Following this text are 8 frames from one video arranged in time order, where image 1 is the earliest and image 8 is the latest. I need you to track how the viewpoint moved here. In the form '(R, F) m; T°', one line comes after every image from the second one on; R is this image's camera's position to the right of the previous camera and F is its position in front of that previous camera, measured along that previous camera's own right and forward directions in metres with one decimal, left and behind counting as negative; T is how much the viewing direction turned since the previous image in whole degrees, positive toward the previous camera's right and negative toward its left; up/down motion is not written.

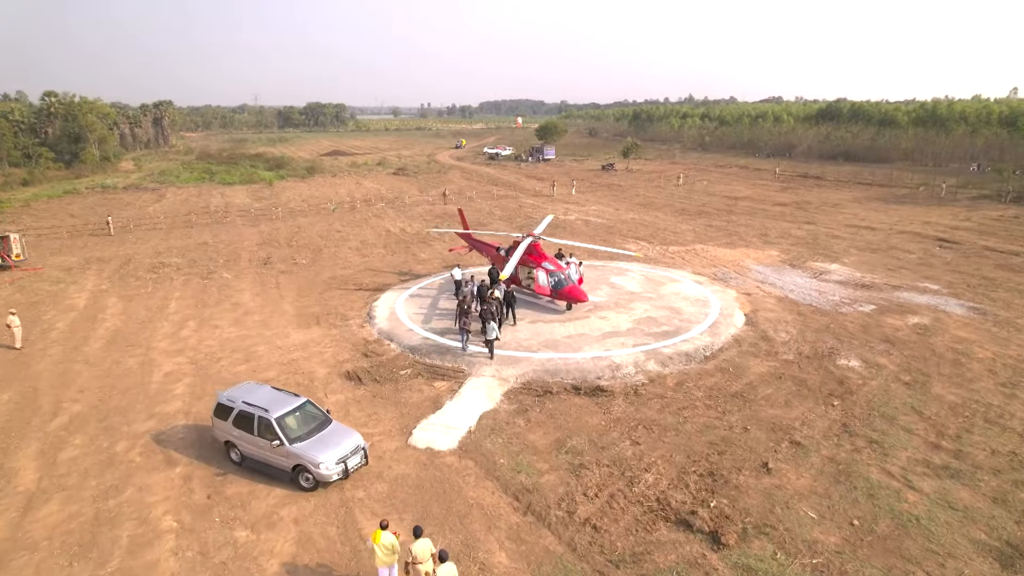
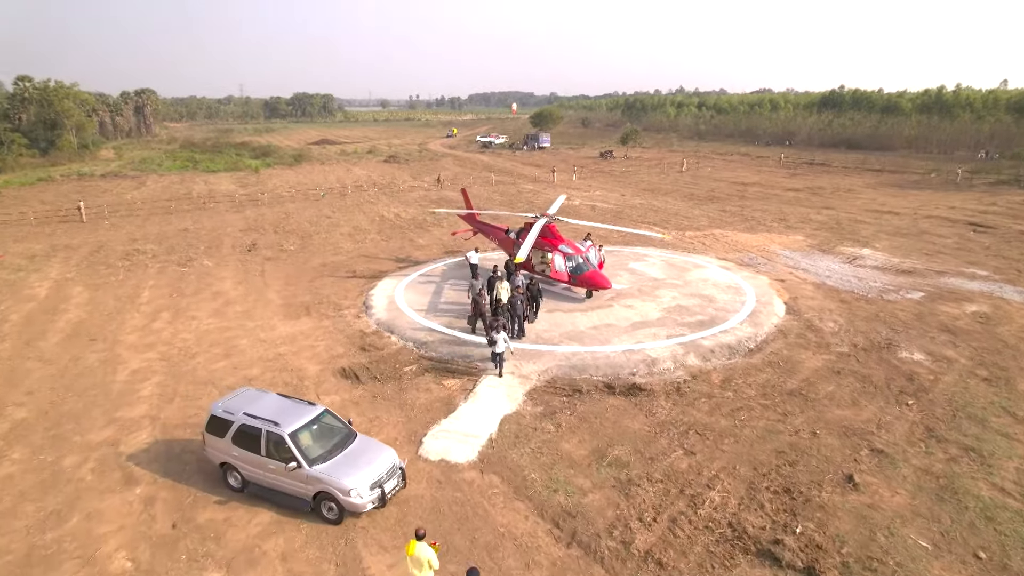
(-0.7, +2.2) m; +1°
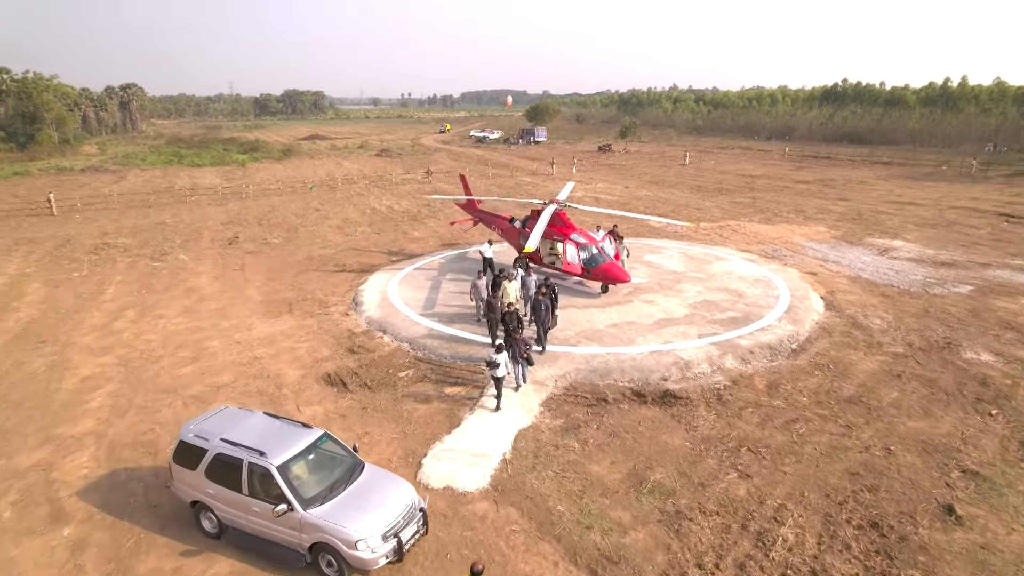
(-0.4, +2.0) m; +1°
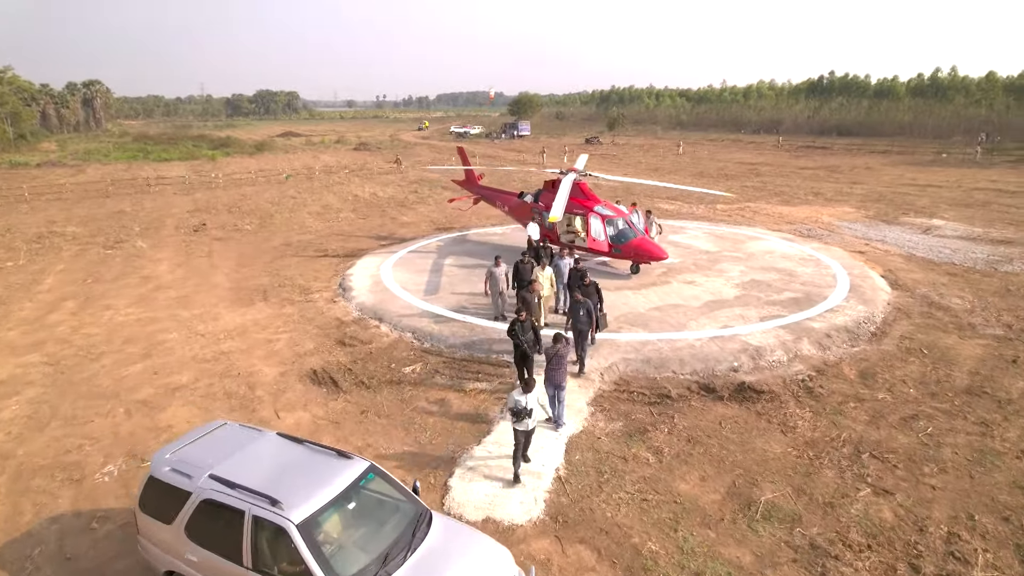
(-0.8, +2.5) m; +2°
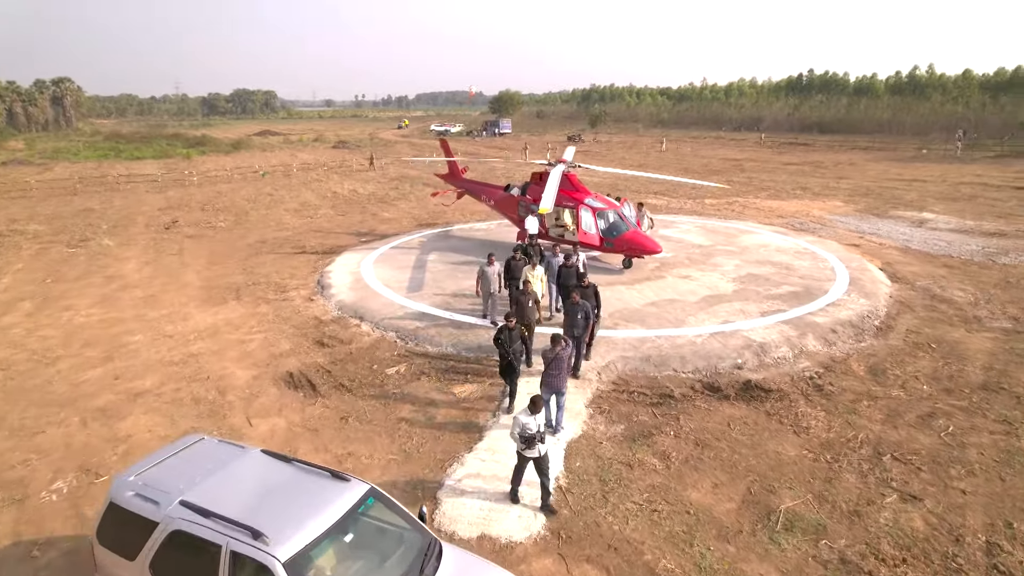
(-0.1, +0.7) m; +2°
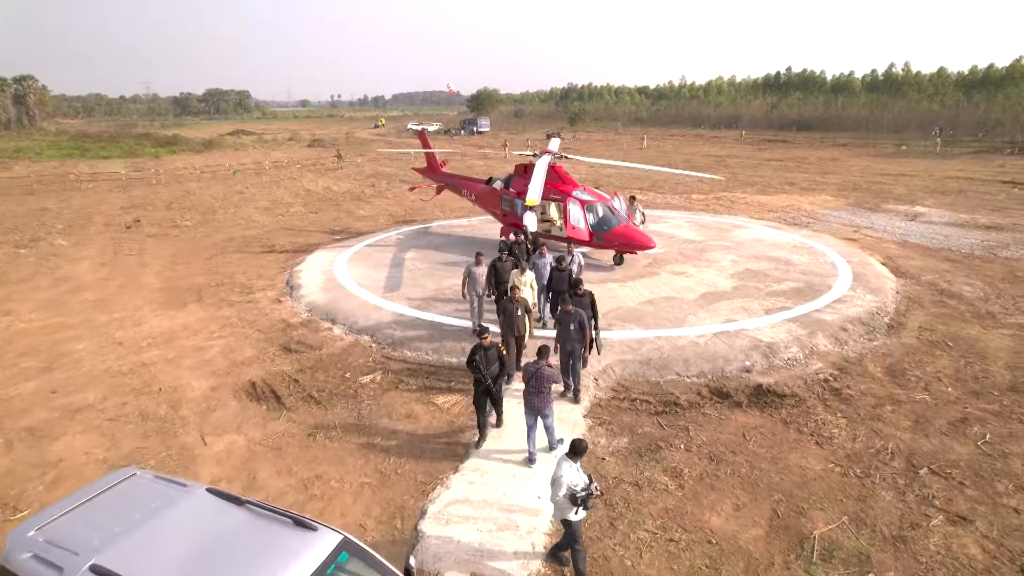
(-0.1, +0.9) m; +2°
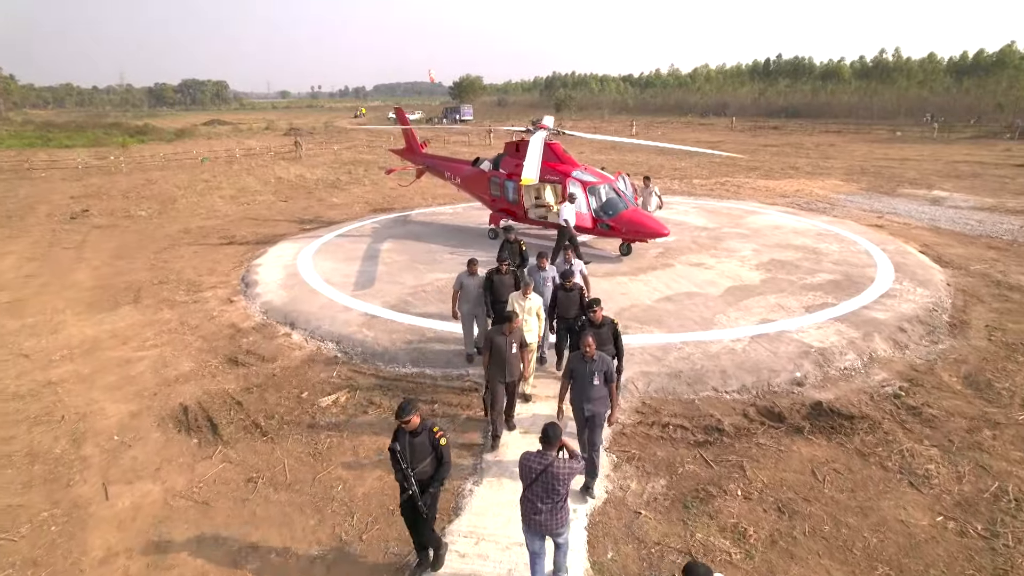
(-0.1, +1.7) m; +1°
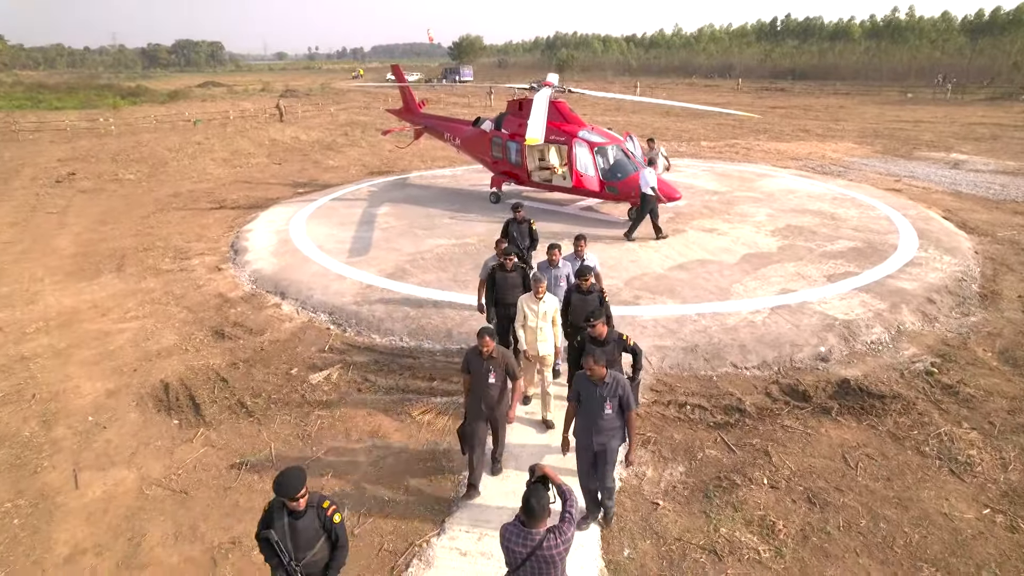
(0.0, +0.5) m; 0°
